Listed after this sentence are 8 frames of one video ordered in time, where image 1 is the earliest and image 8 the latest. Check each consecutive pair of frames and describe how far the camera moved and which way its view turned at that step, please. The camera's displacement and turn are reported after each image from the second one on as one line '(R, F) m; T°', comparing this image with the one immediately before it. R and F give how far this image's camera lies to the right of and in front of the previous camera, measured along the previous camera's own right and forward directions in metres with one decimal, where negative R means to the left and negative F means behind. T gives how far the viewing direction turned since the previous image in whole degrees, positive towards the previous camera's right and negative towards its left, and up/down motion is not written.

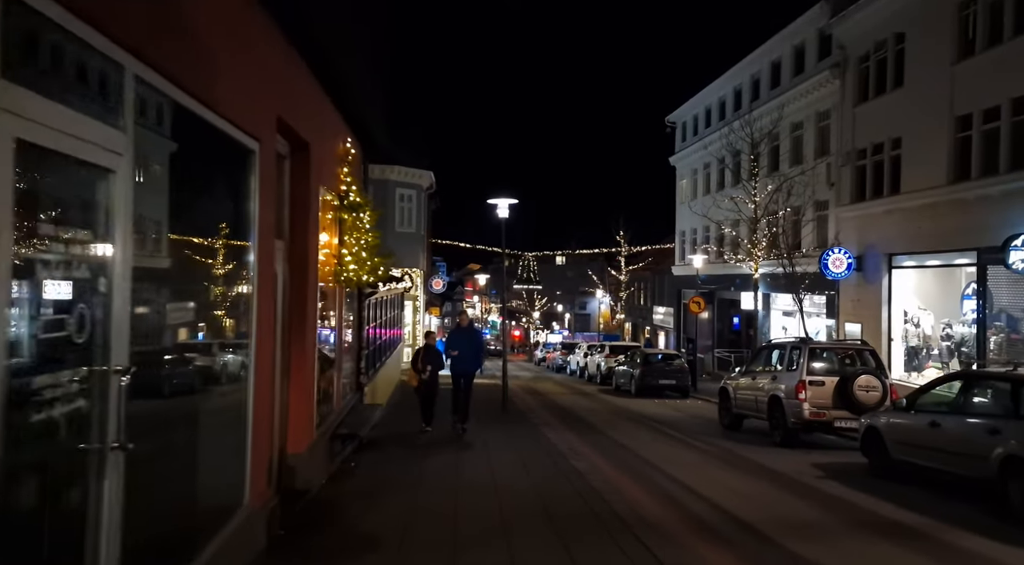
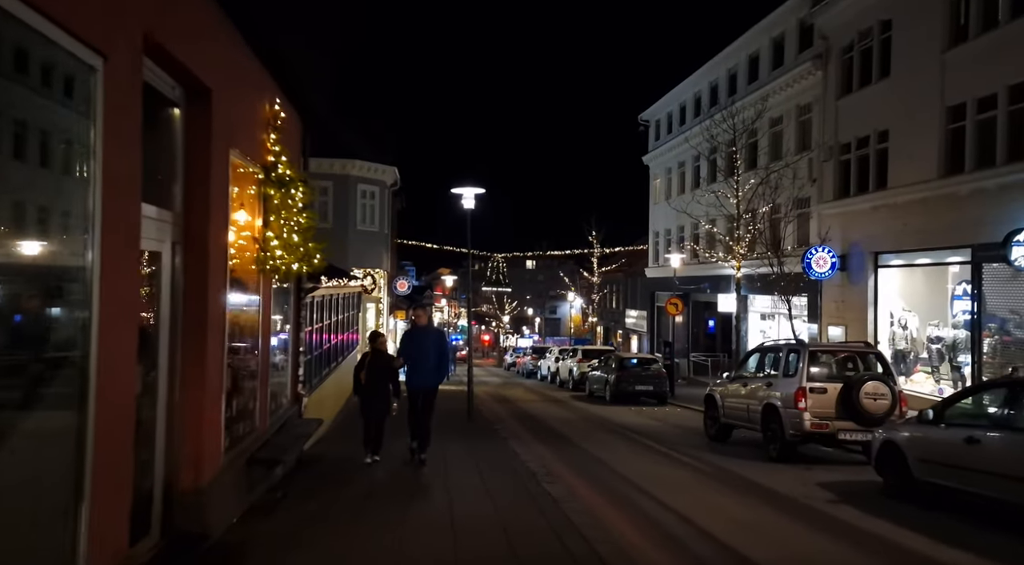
(+0.1, +1.6) m; +2°
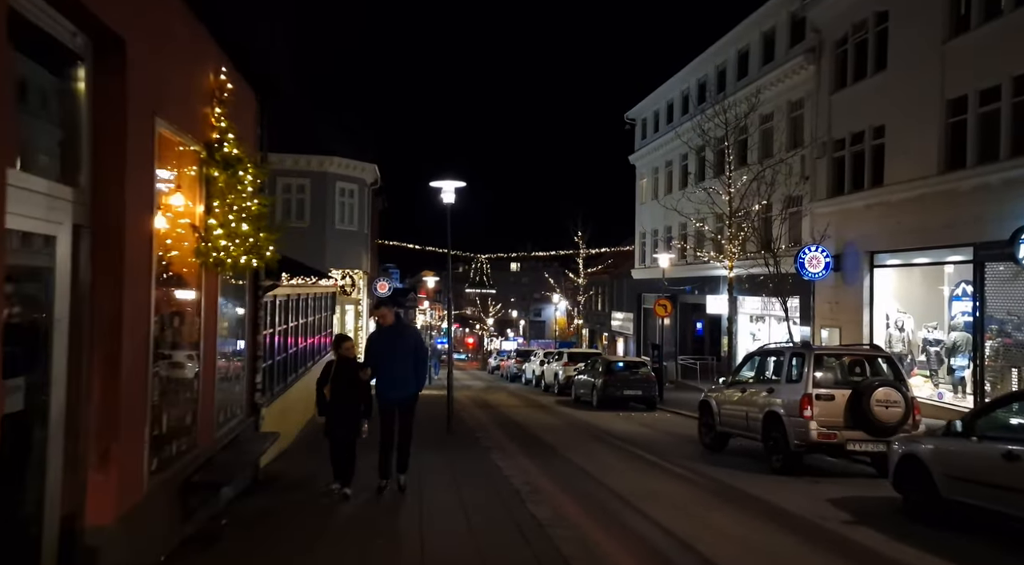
(0.0, +1.0) m; +1°
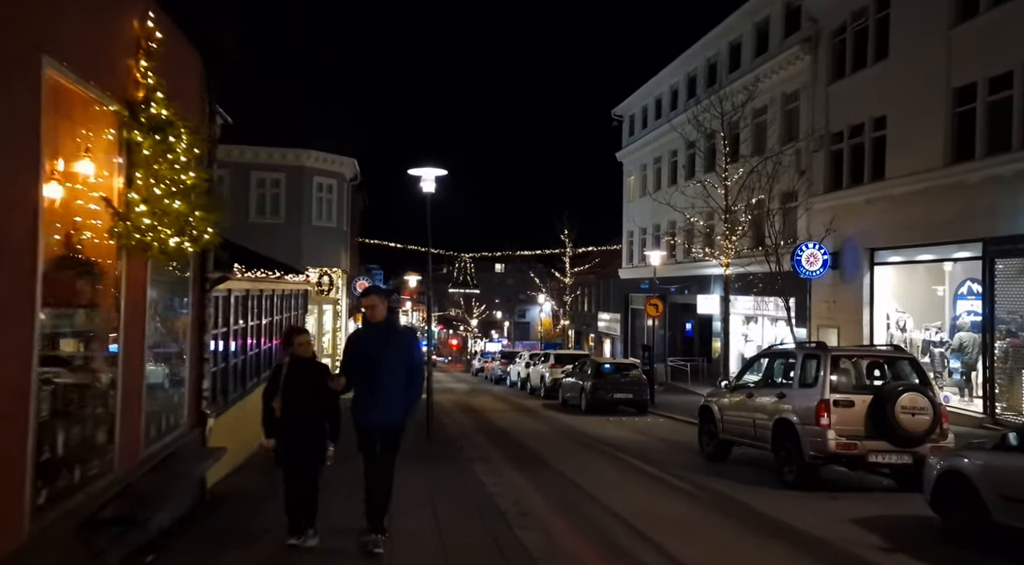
(0.0, +1.2) m; +1°
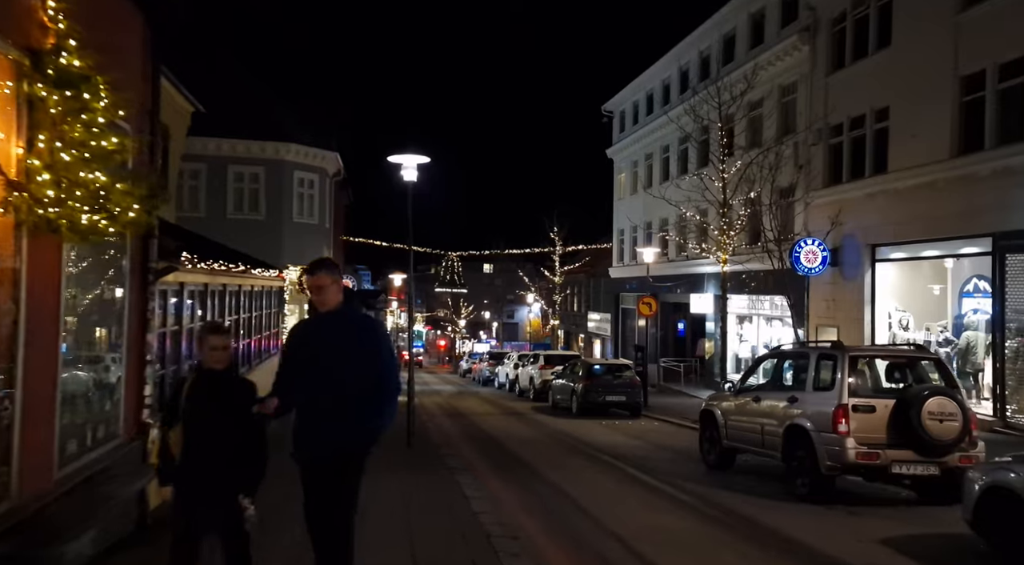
(0.0, +1.0) m; +1°
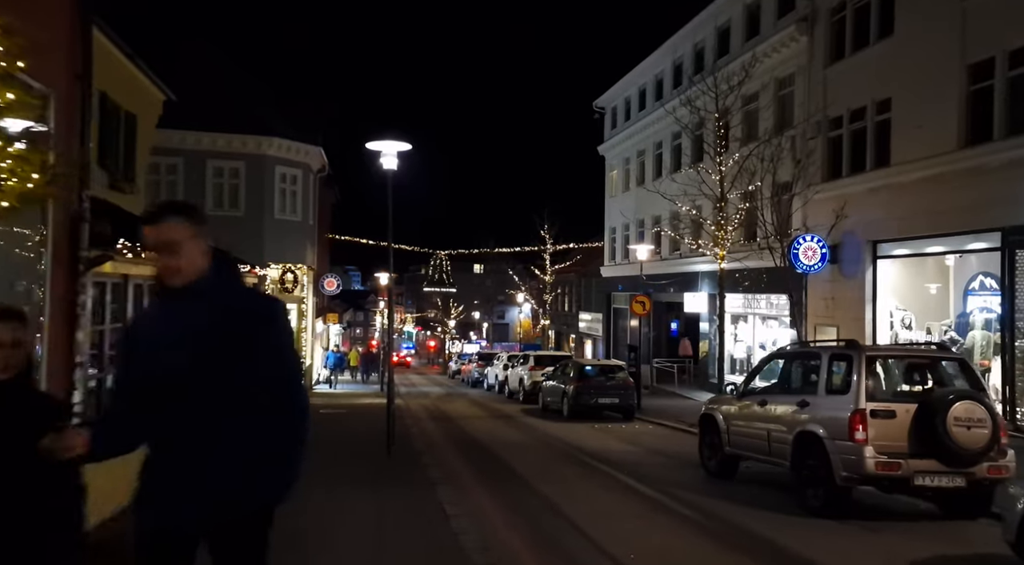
(+0.1, +0.9) m; +1°
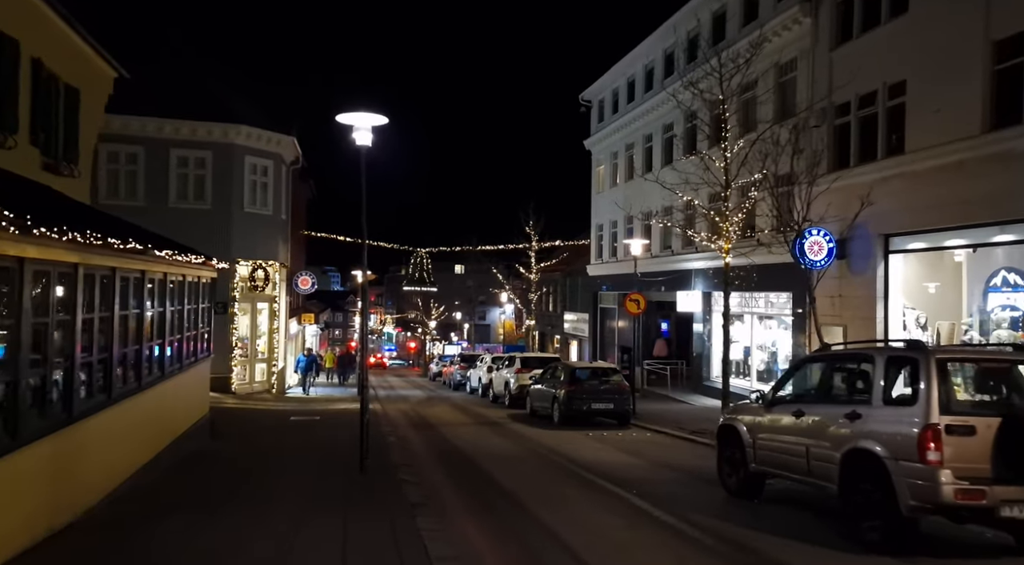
(-0.1, +1.6) m; +1°
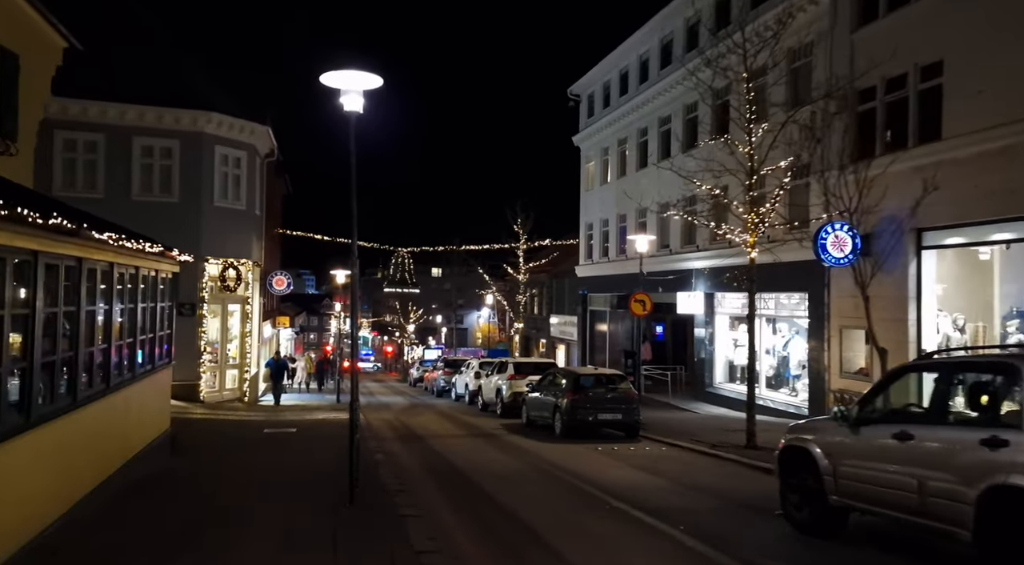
(-0.5, +1.9) m; +2°
